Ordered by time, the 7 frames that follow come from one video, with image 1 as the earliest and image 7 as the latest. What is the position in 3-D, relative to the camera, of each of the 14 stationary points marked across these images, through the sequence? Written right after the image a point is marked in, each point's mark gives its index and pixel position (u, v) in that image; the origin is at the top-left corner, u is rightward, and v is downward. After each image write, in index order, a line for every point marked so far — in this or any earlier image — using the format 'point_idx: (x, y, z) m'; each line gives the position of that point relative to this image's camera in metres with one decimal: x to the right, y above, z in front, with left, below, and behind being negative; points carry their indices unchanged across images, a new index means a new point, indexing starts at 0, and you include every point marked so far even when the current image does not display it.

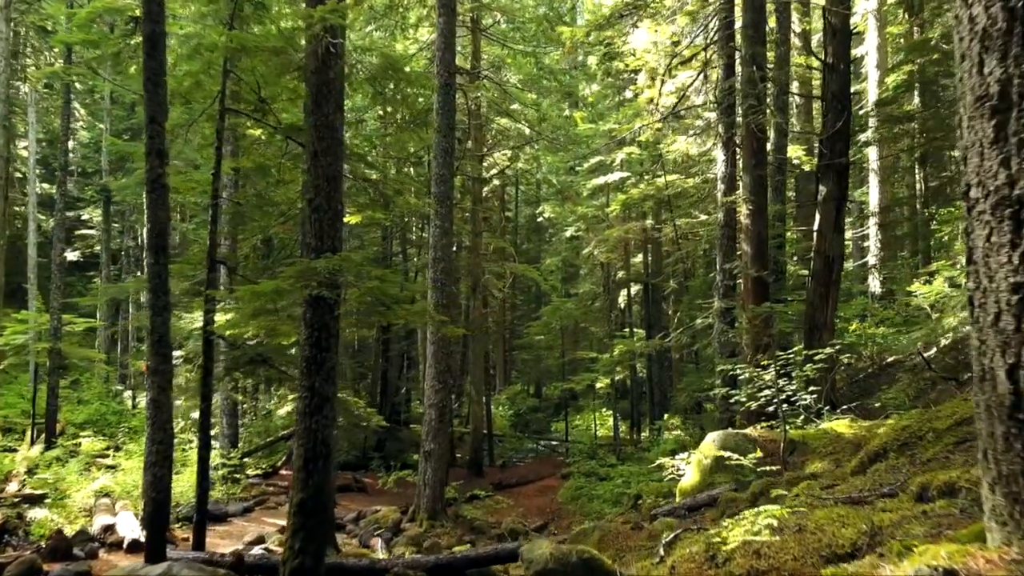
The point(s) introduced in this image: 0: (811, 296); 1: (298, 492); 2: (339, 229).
0: (+4.3, -0.1, +11.1) m
1: (-1.7, -1.6, +6.1) m
2: (-1.5, +0.5, +6.5) m
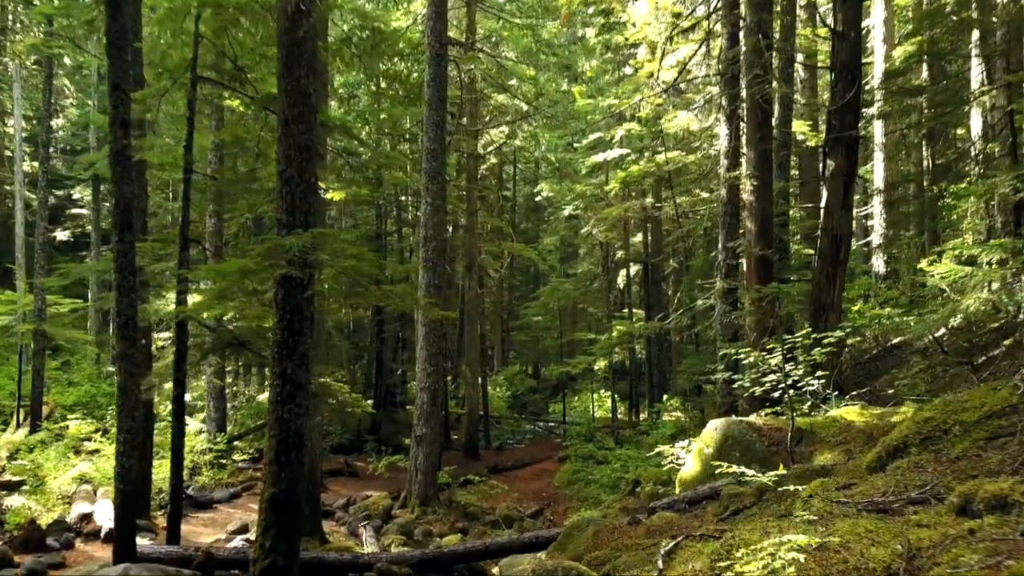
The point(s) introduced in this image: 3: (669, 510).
0: (+4.2, +0.2, +10.6) m
1: (-1.8, -1.4, +5.7) m
2: (-1.5, +0.7, +6.0) m
3: (+1.3, -1.9, +6.5) m
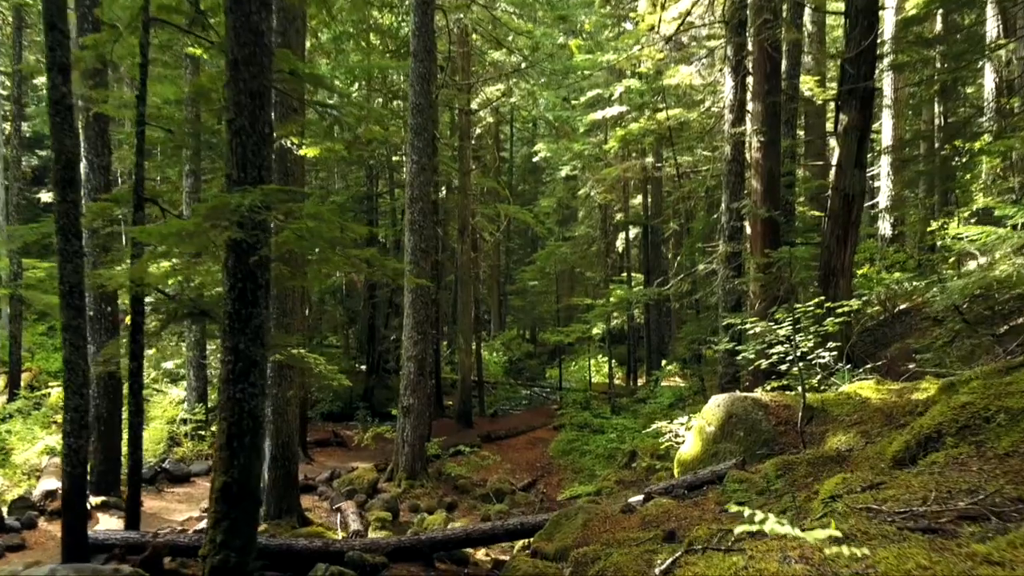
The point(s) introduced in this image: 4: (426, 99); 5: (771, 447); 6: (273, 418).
0: (+4.0, +0.6, +10.0) m
1: (-1.9, -1.2, +5.1) m
2: (-1.7, +0.9, +5.3) m
3: (+1.2, -1.6, +5.9) m
4: (-1.3, +2.9, +11.9) m
5: (+2.1, -1.3, +6.3) m
6: (-2.8, -1.5, +9.1) m
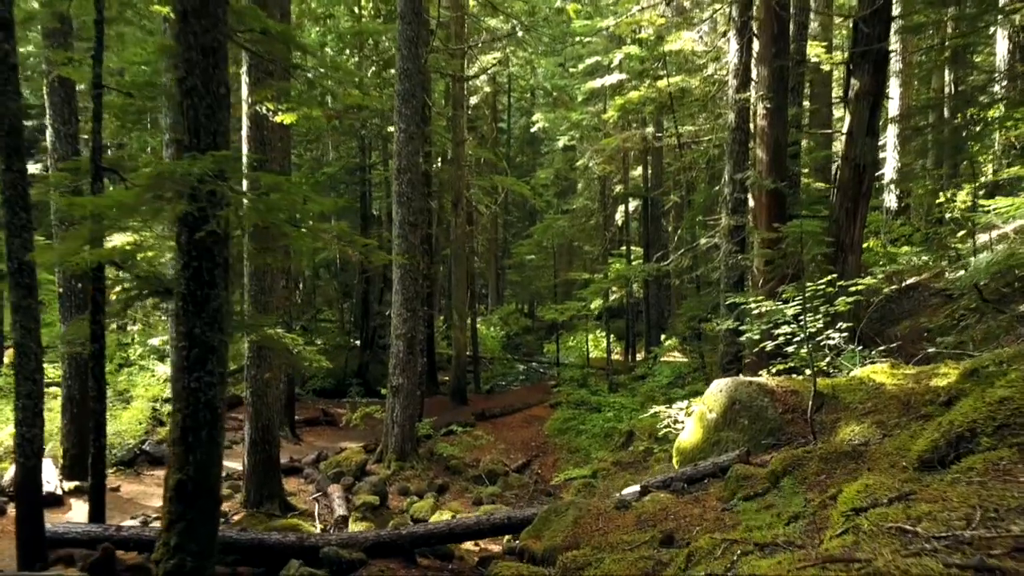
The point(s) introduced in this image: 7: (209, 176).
0: (+3.9, +0.9, +9.5) m
1: (-2.0, -1.1, +4.6) m
2: (-1.8, +1.0, +4.8) m
3: (+1.1, -1.4, +5.5) m
4: (-1.4, +3.3, +11.3) m
5: (+2.0, -1.1, +5.8) m
6: (-2.9, -1.3, +8.7) m
7: (-1.7, +0.6, +4.5) m
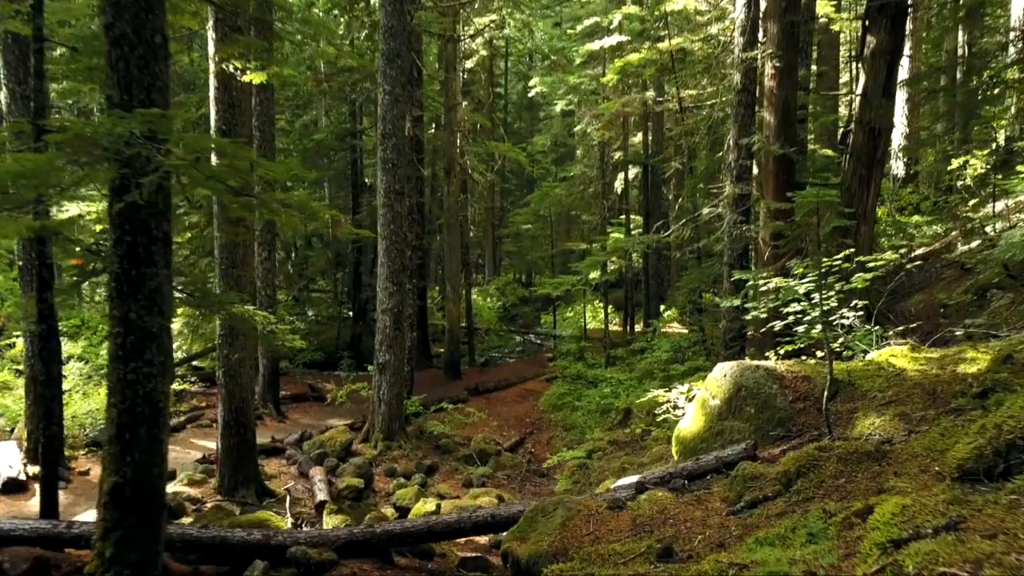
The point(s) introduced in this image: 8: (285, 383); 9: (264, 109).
0: (+3.8, +1.2, +8.8) m
1: (-2.1, -1.0, +4.1) m
2: (-1.9, +1.1, +4.2) m
3: (+1.0, -1.3, +4.9) m
4: (-1.5, +3.6, +10.6) m
5: (+1.9, -0.9, +5.3) m
6: (-3.0, -1.0, +8.2) m
7: (-1.9, +0.7, +3.9) m
8: (-4.4, -1.8, +15.1) m
9: (-4.1, +2.9, +12.7) m
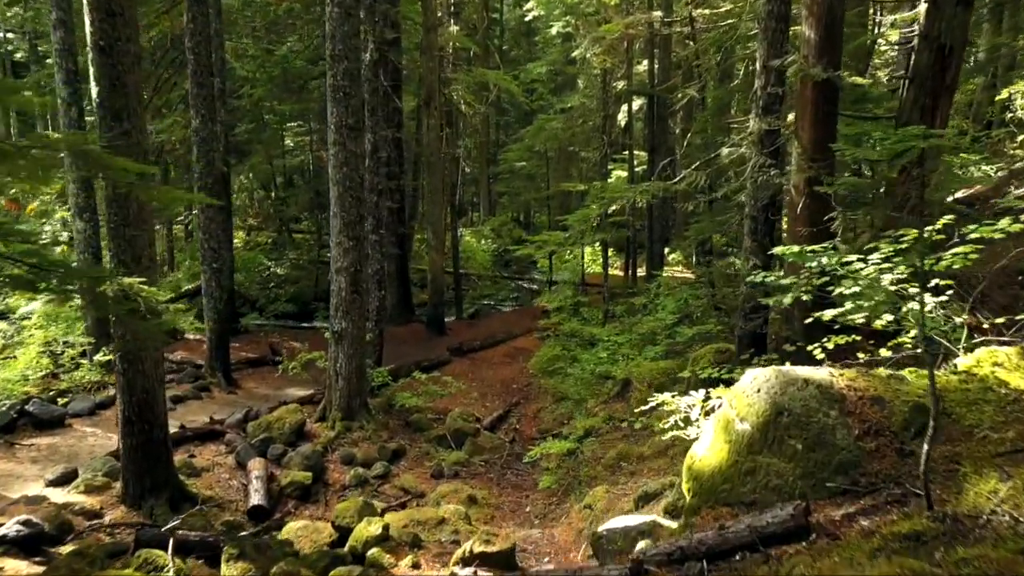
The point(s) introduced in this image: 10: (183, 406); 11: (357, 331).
0: (+3.5, +1.6, +7.0) m
1: (-2.4, -1.0, +2.5) m
2: (-2.2, +1.1, +2.4) m
3: (+0.7, -1.2, +3.3) m
4: (-1.8, +4.1, +8.6) m
5: (+1.6, -0.9, +3.7) m
6: (-3.3, -0.7, +6.6) m
7: (-2.1, +0.7, +2.1) m
8: (-4.7, -1.0, +13.5) m
9: (-4.3, +3.6, +10.7) m
10: (-4.3, -1.5, +10.1) m
11: (-1.9, -0.5, +9.6) m
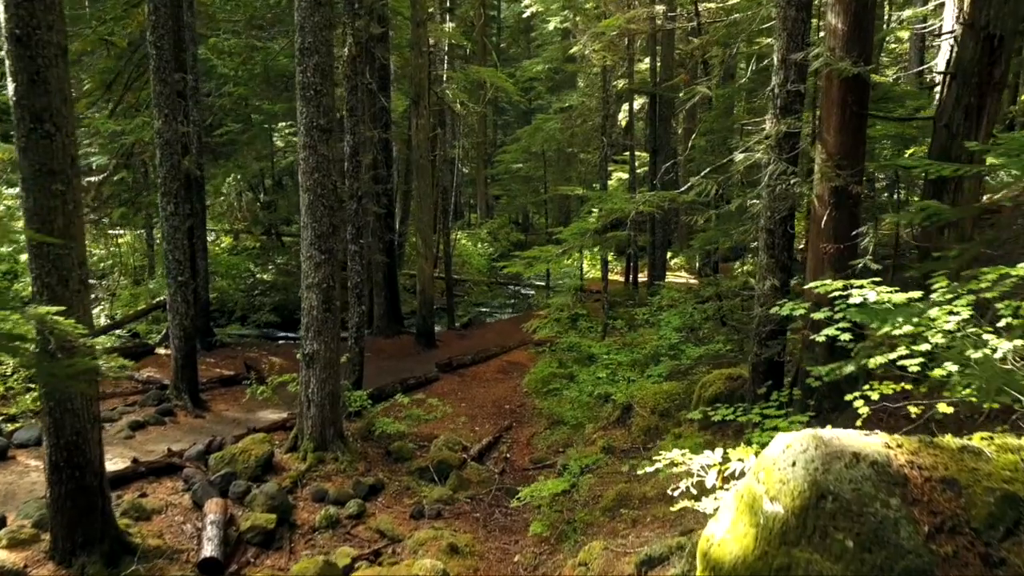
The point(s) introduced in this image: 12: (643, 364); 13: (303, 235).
0: (+3.4, +1.4, +6.1) m
1: (-2.5, -1.2, +1.6) m
2: (-2.3, +0.9, +1.5) m
3: (+0.6, -1.4, +2.5) m
4: (-1.9, +3.9, +7.7) m
5: (+1.5, -1.1, +2.8) m
6: (-3.4, -0.9, +5.7) m
7: (-2.3, +0.5, +1.3) m
8: (-4.8, -1.1, +12.7) m
9: (-4.4, +3.4, +9.8) m
10: (-4.4, -1.7, +9.3) m
11: (-2.0, -0.7, +8.7) m
12: (+1.8, -1.0, +10.8) m
13: (-2.2, +0.6, +8.5) m
